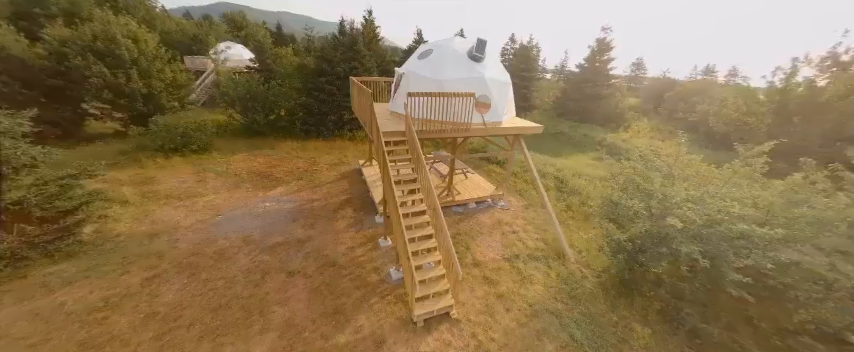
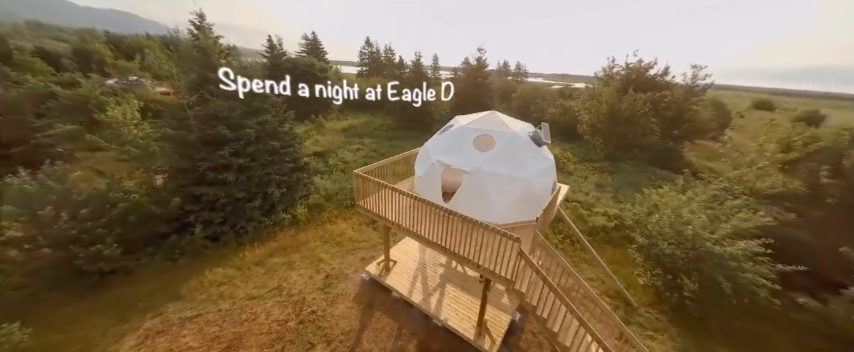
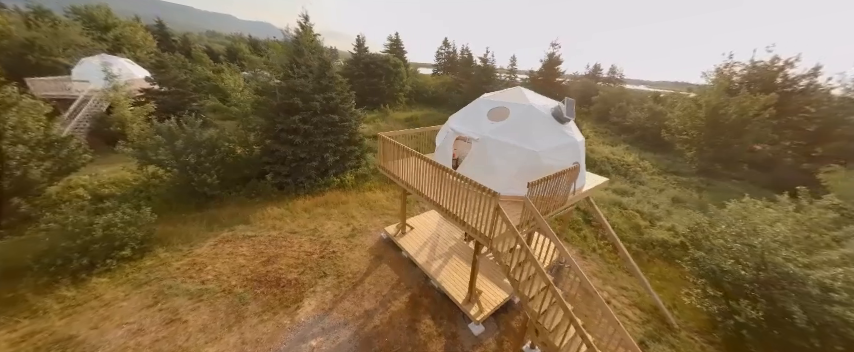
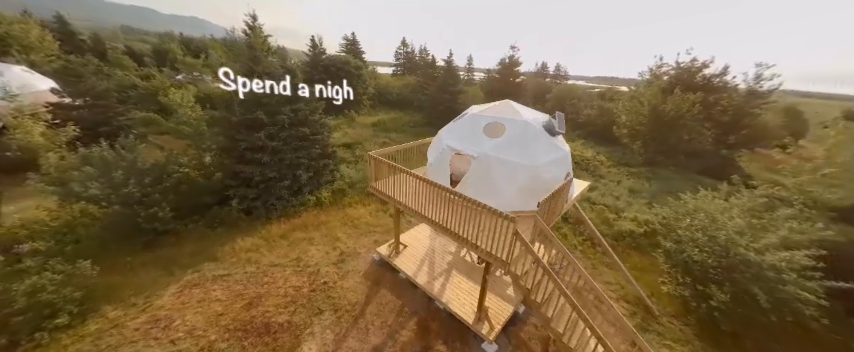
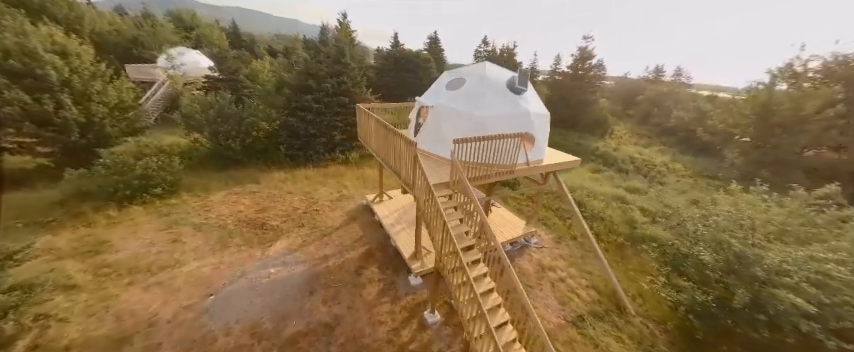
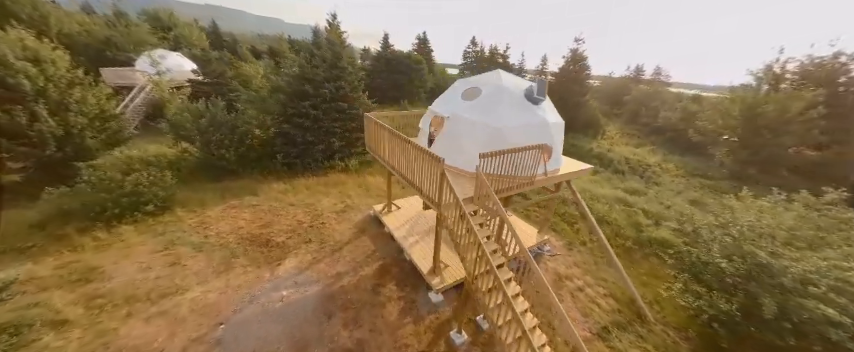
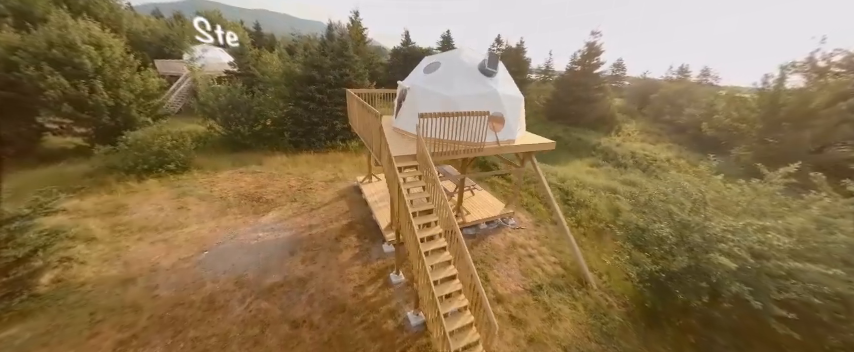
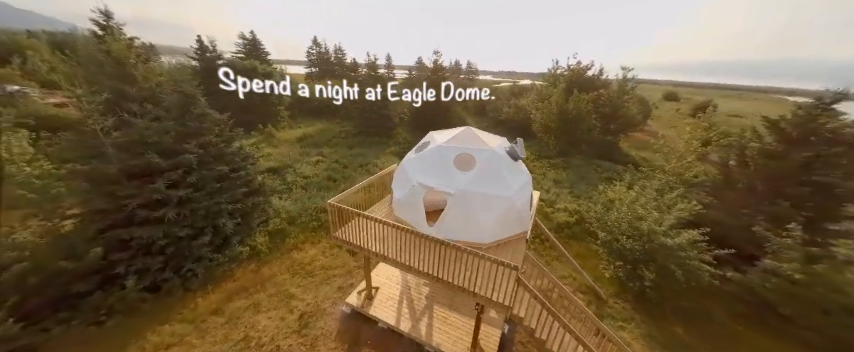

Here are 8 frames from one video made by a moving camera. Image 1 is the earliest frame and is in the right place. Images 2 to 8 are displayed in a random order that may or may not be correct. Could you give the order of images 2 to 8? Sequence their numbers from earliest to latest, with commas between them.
7, 5, 6, 3, 4, 2, 8
